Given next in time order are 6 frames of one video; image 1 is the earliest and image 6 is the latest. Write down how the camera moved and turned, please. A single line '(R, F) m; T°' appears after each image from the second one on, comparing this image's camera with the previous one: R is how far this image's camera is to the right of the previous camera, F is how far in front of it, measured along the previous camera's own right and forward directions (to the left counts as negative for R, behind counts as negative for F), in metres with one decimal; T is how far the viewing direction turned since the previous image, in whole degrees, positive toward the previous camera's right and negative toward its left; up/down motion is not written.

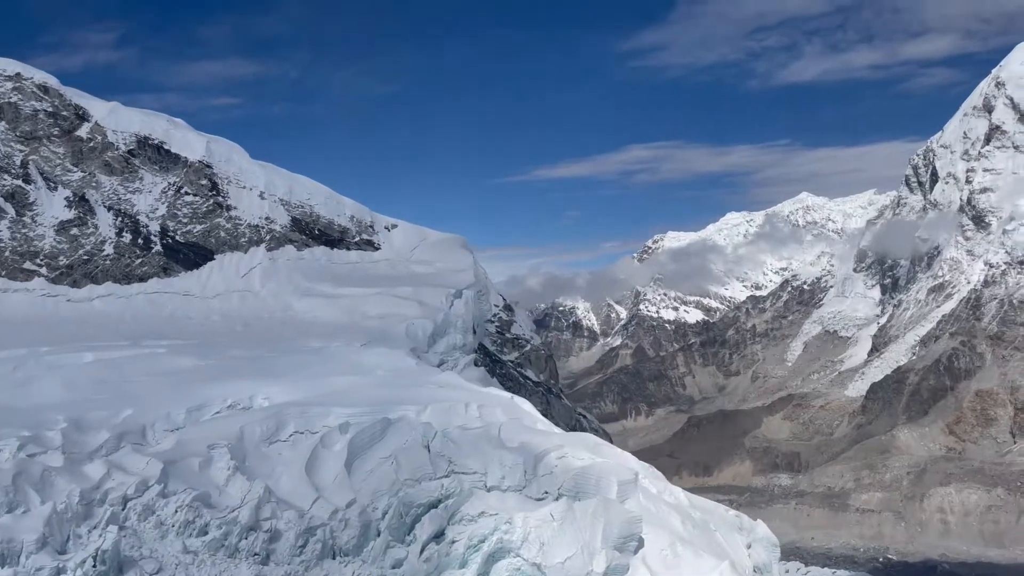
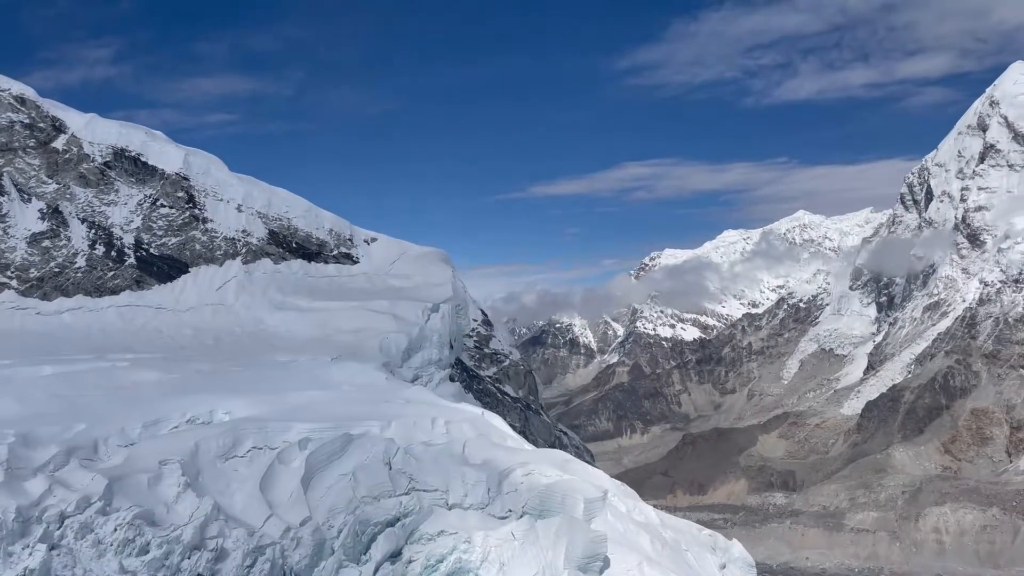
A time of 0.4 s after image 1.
(+0.8, +0.4) m; 0°
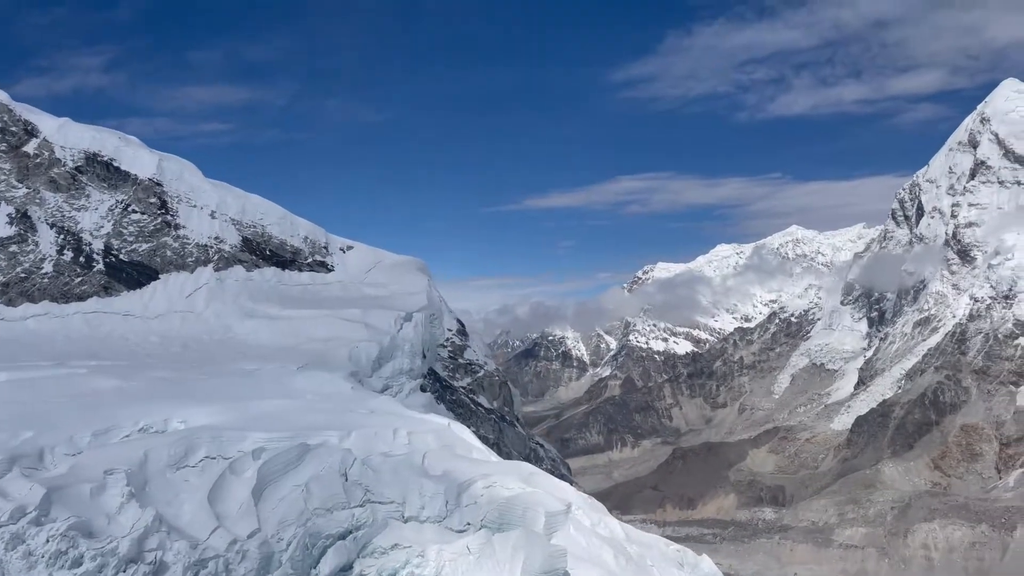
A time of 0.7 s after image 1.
(+0.8, +0.4) m; 0°
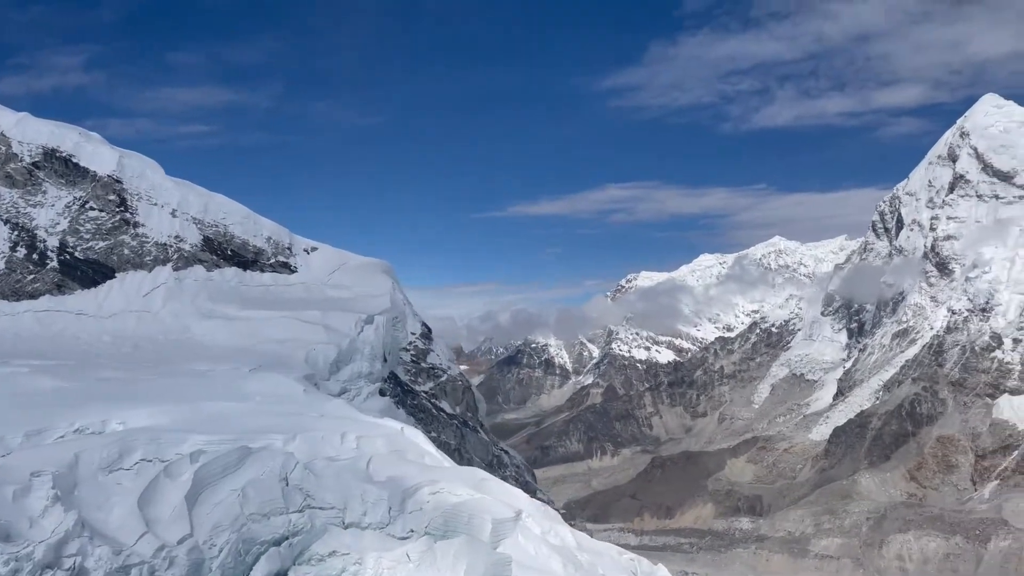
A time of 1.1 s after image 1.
(+0.8, +0.4) m; +1°
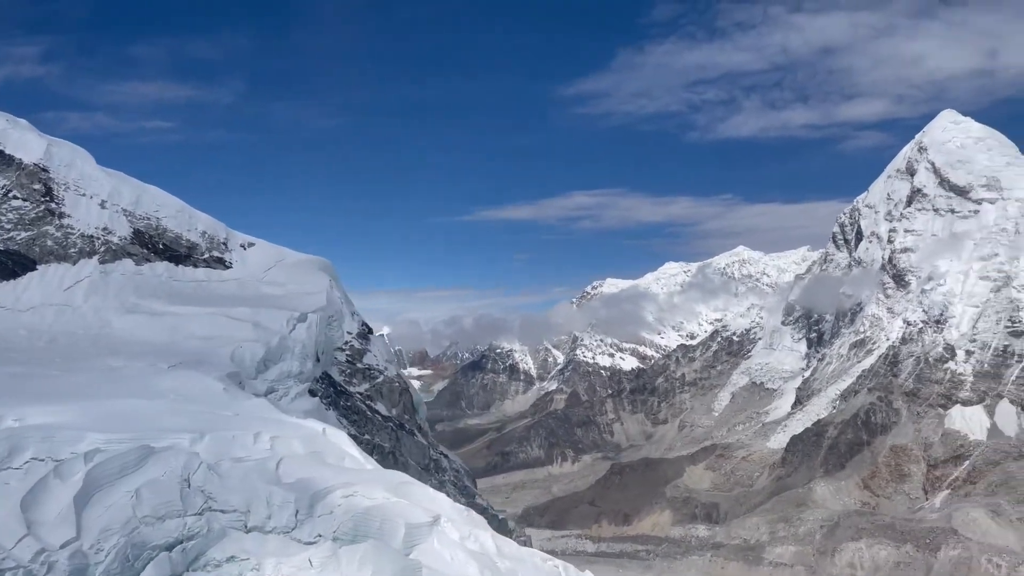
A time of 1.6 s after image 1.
(+1.1, +0.6) m; +2°
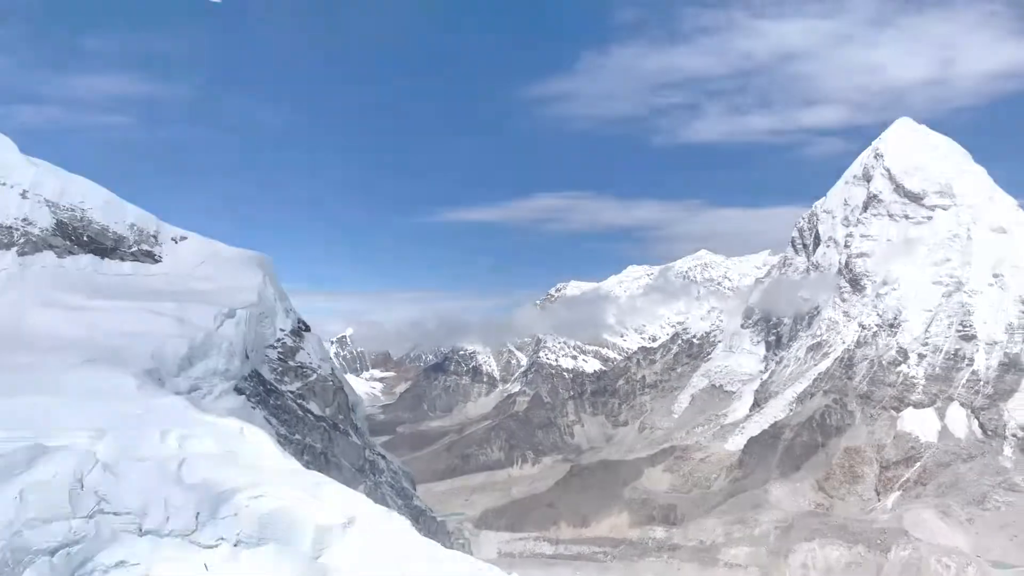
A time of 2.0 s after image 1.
(+1.0, +0.6) m; +2°
